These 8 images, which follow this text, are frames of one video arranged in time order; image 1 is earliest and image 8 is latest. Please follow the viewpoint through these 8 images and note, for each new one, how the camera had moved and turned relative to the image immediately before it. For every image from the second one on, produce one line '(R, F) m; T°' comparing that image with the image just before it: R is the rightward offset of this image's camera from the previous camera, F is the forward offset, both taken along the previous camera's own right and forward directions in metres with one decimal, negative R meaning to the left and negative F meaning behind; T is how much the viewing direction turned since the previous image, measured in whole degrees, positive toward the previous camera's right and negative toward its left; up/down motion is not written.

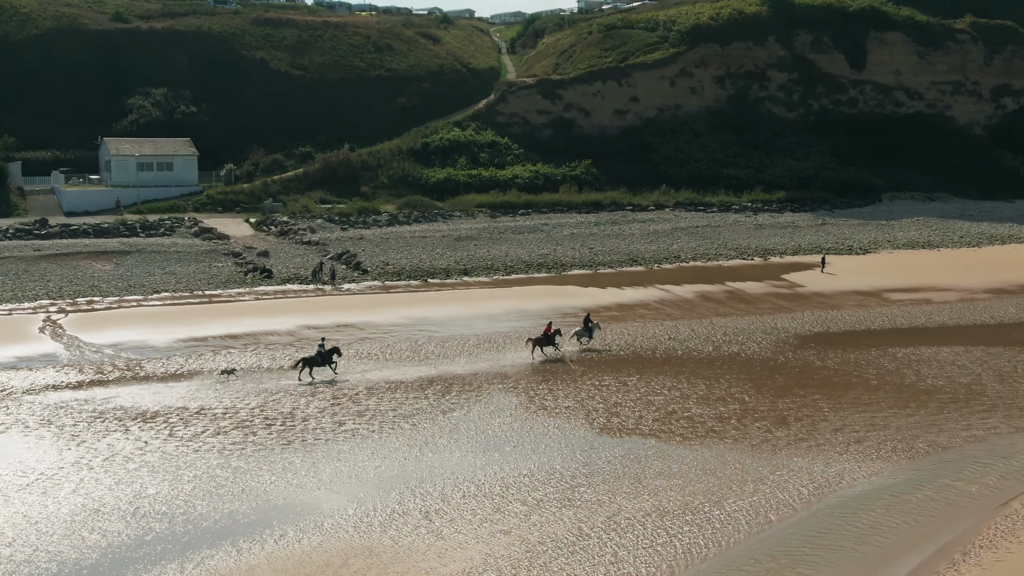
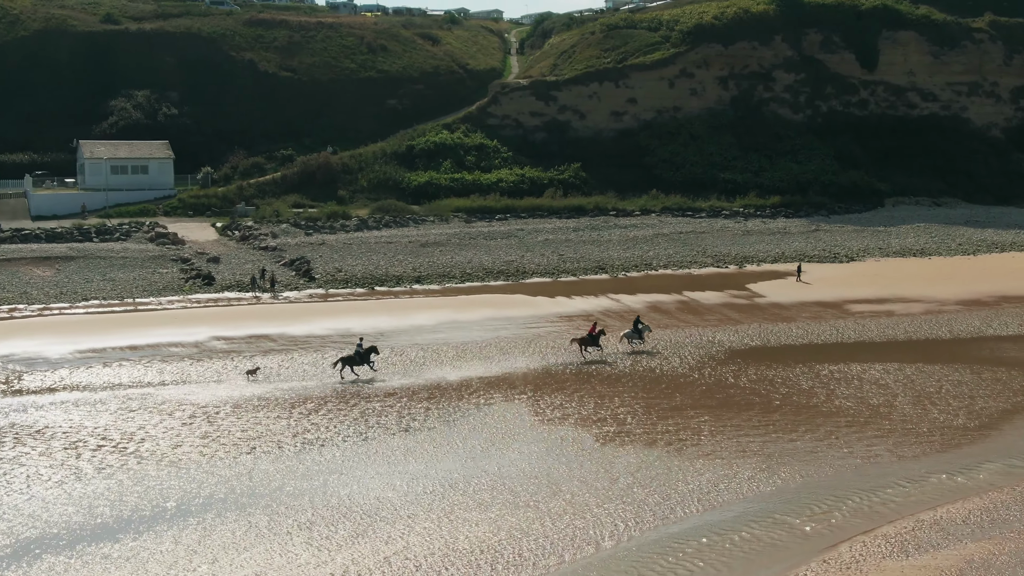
(+2.5, +1.4) m; -3°
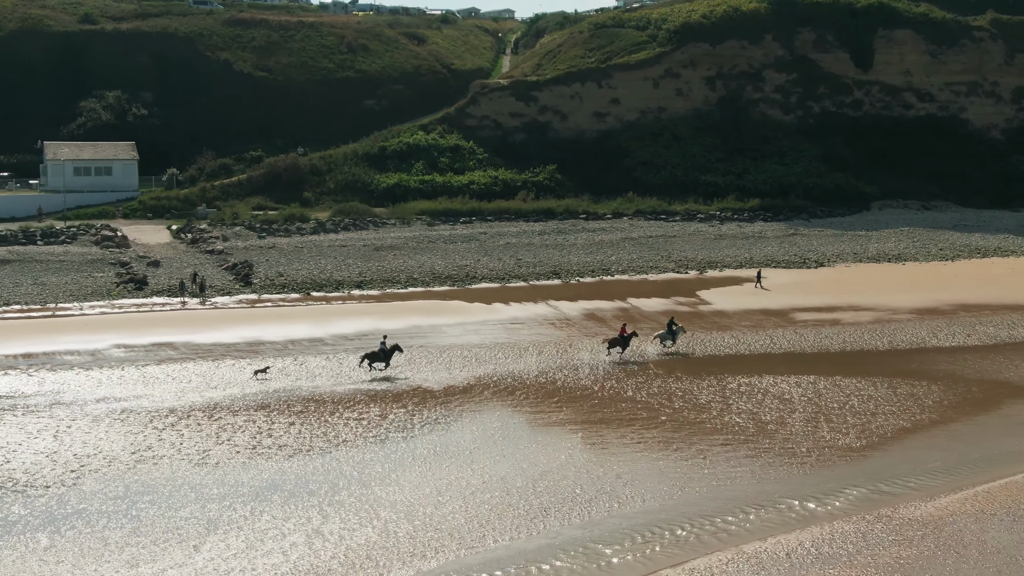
(+2.1, +1.2) m; -2°
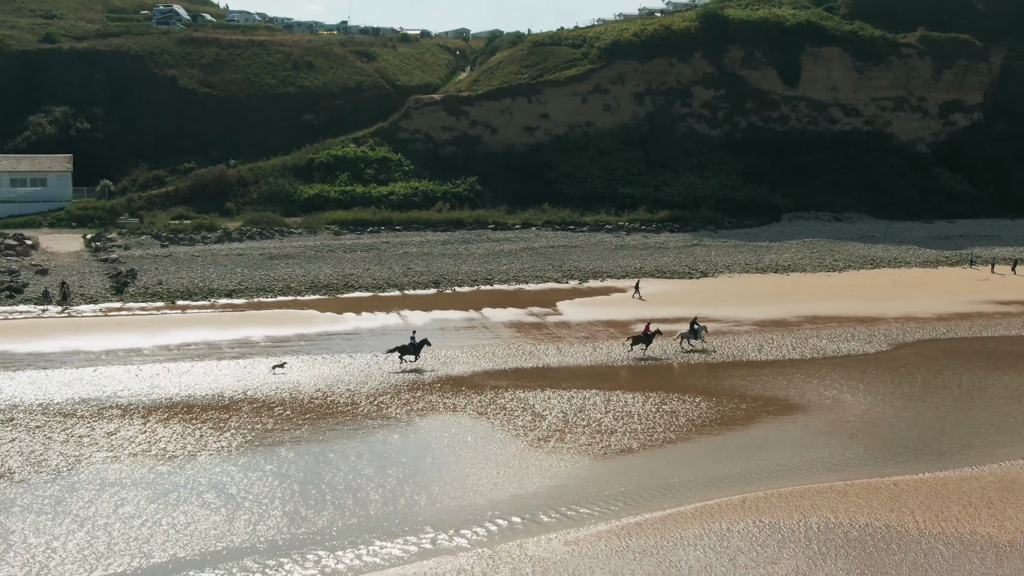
(+3.2, +1.7) m; 0°
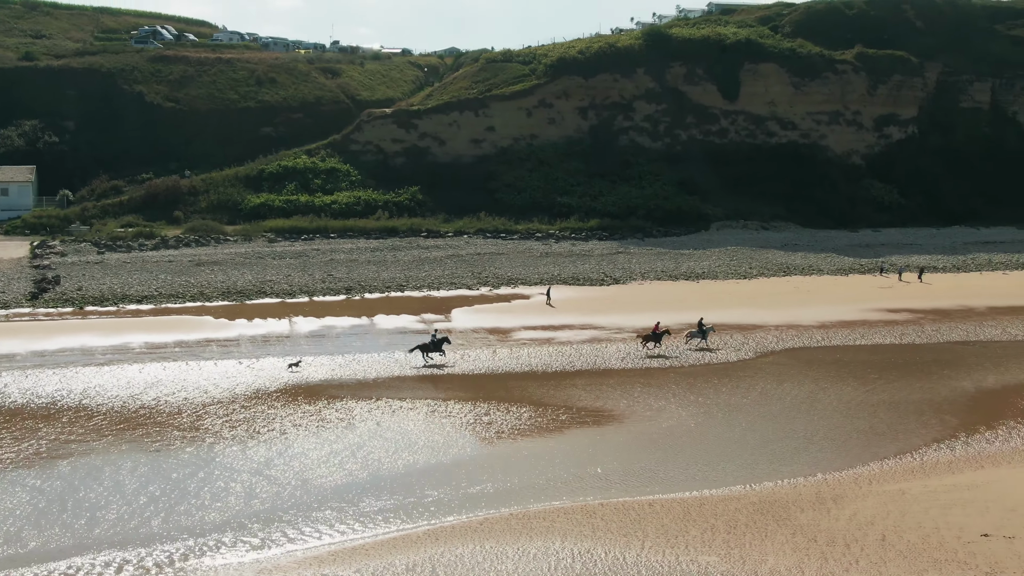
(+1.8, +1.2) m; 0°
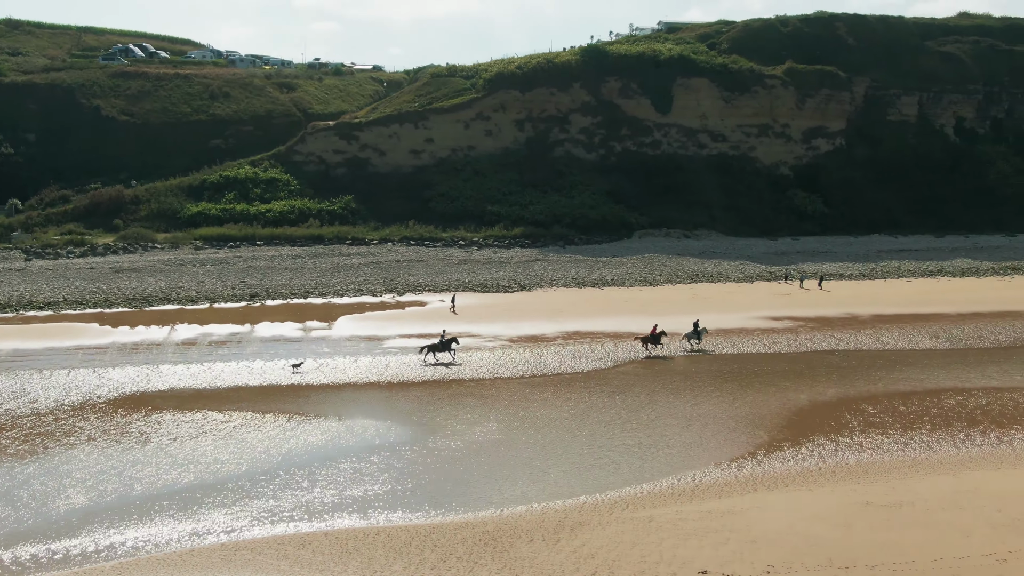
(+1.5, +1.2) m; +1°
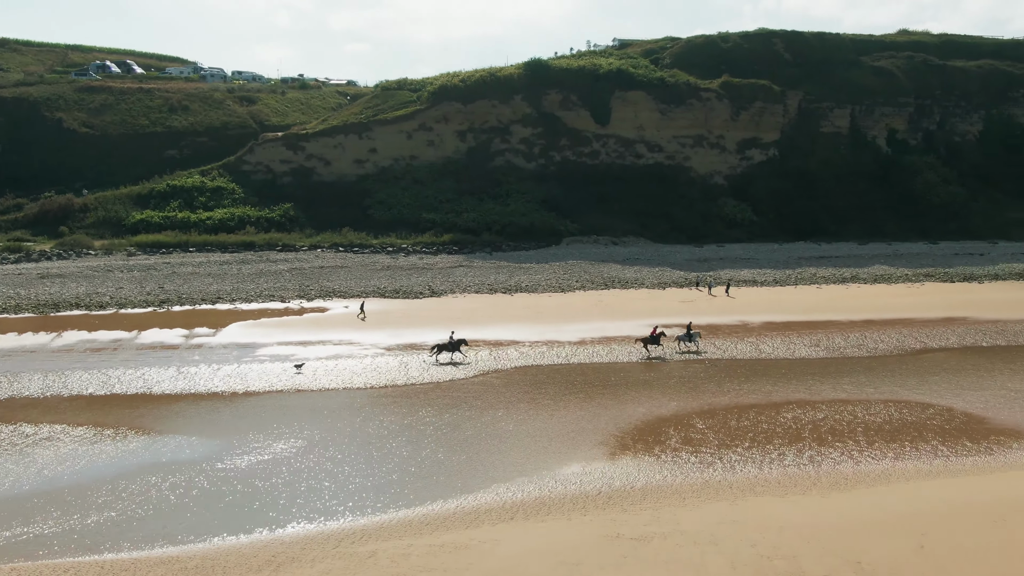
(+1.2, +1.1) m; +1°
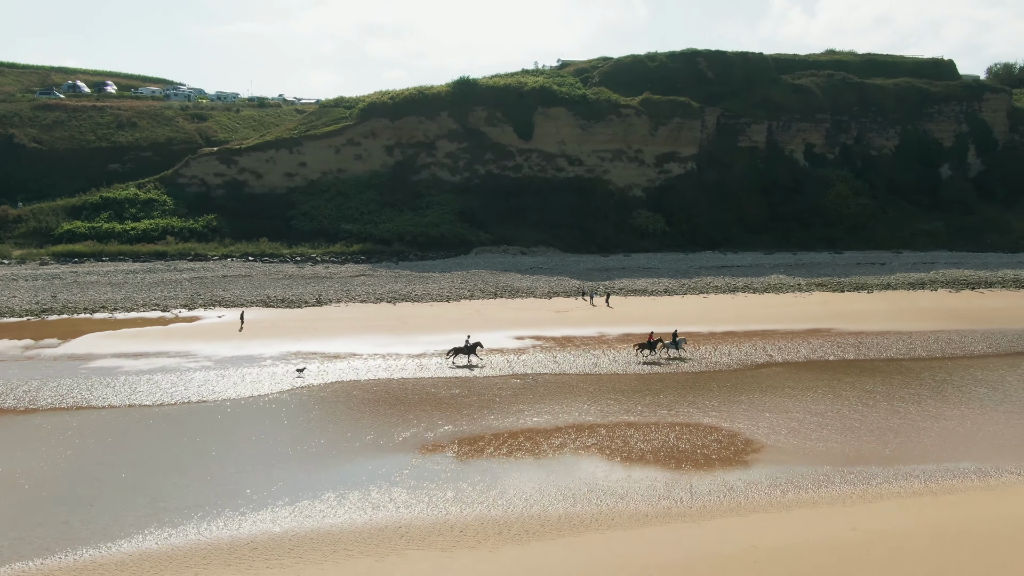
(+1.4, +1.4) m; +1°
